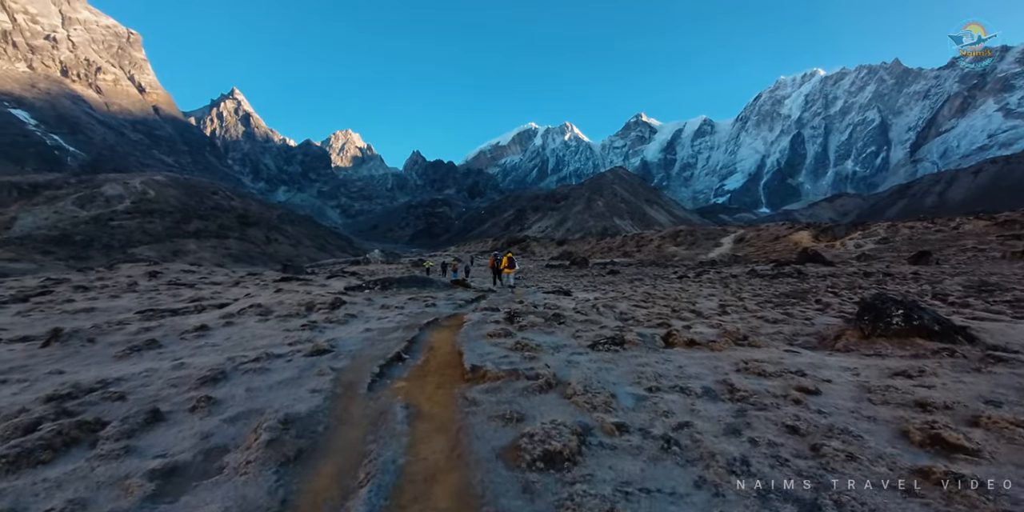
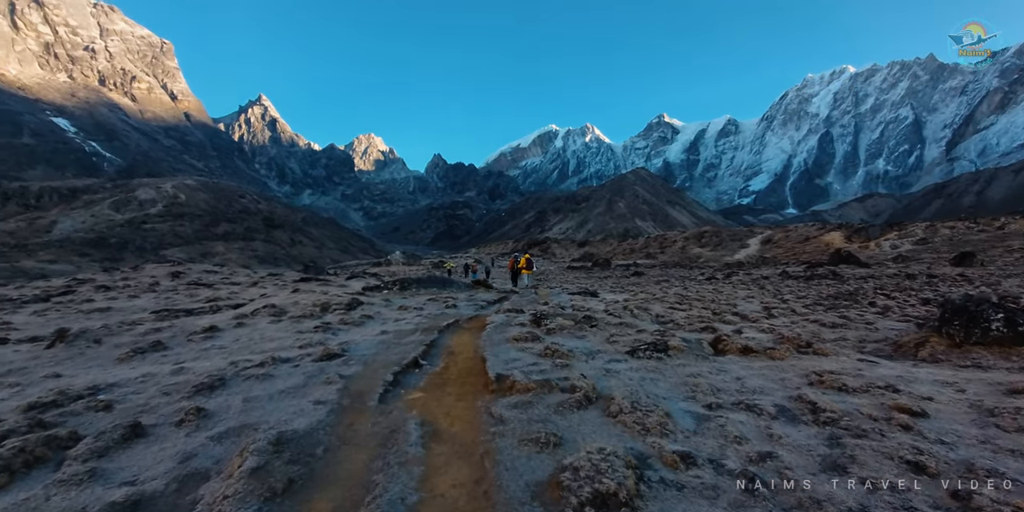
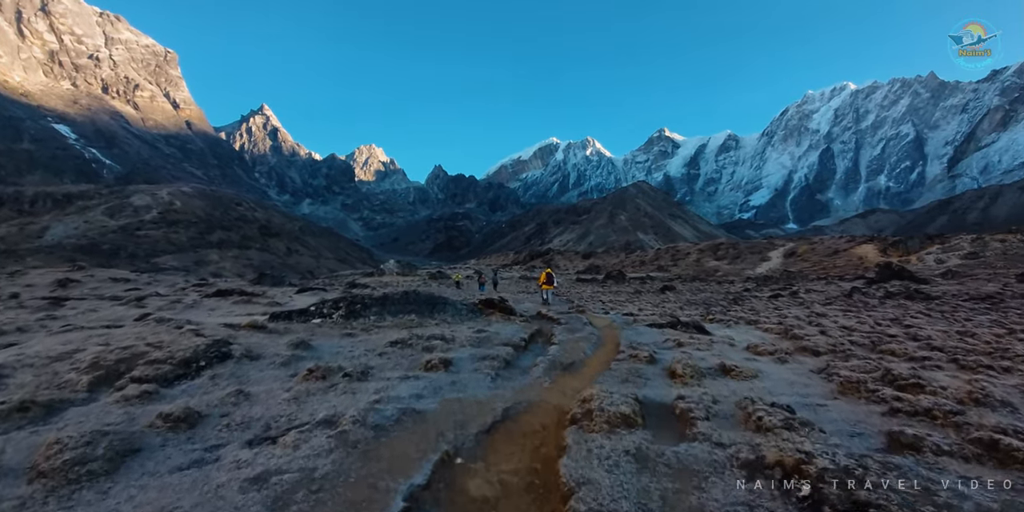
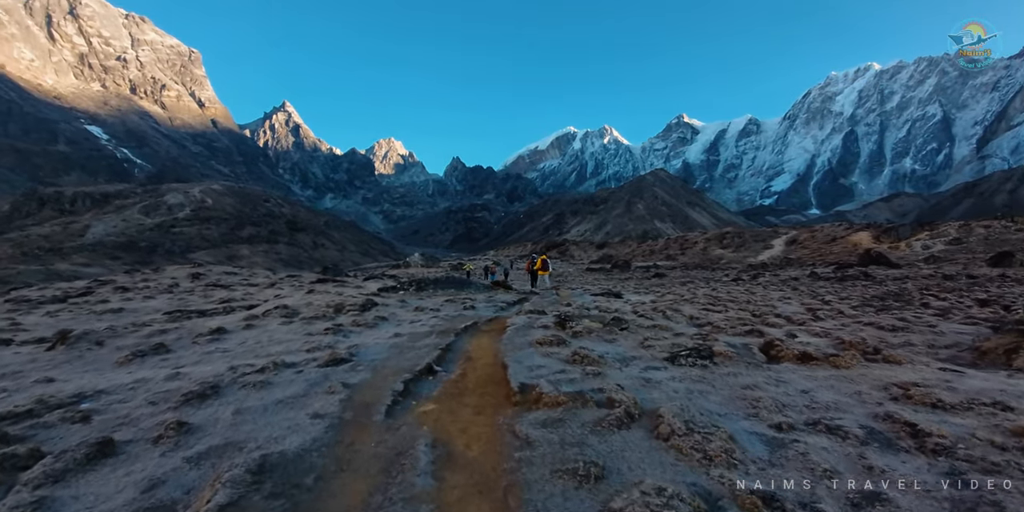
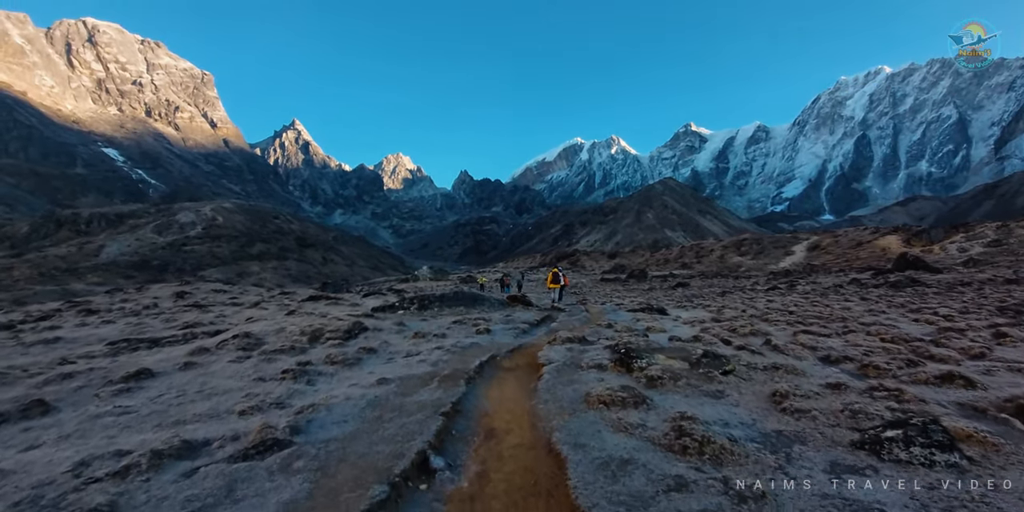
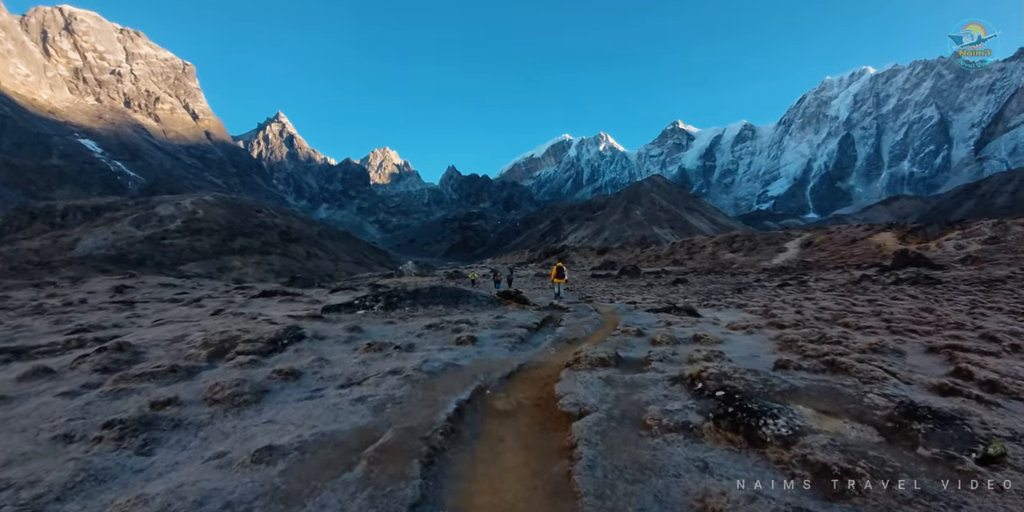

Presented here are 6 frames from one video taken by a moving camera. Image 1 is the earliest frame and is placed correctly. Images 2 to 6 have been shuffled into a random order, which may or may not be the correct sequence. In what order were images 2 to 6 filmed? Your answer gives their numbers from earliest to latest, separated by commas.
2, 4, 5, 6, 3
